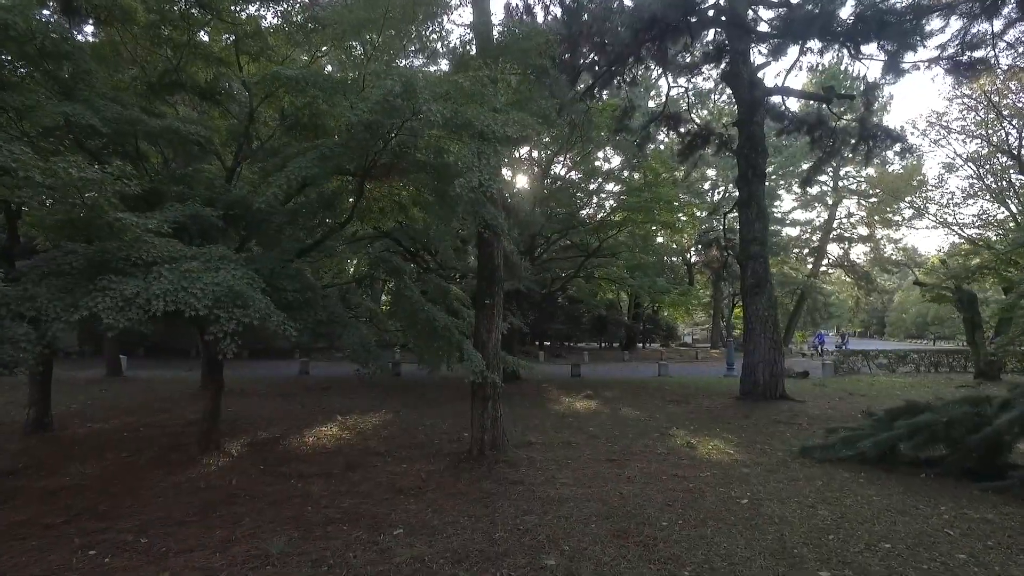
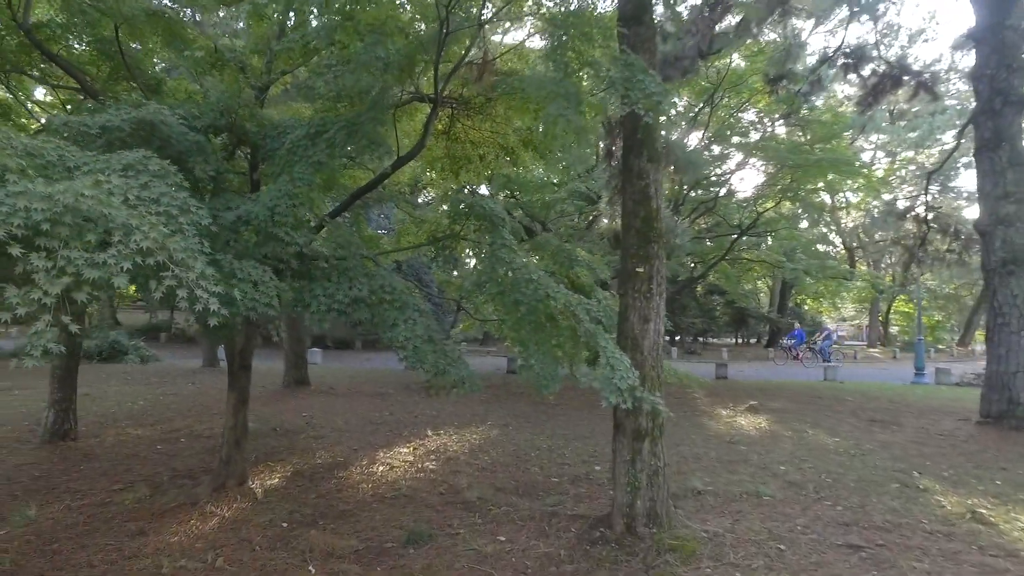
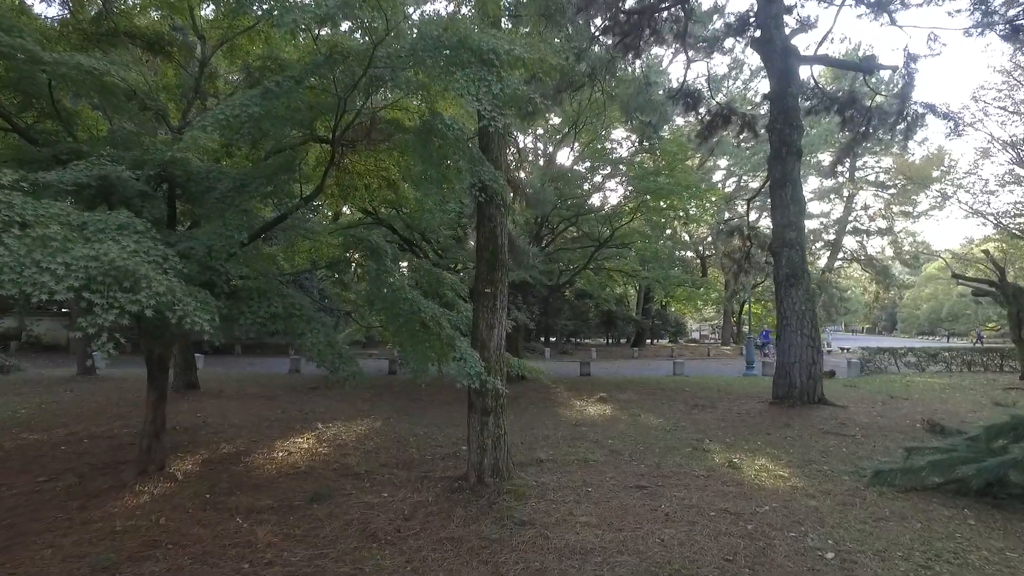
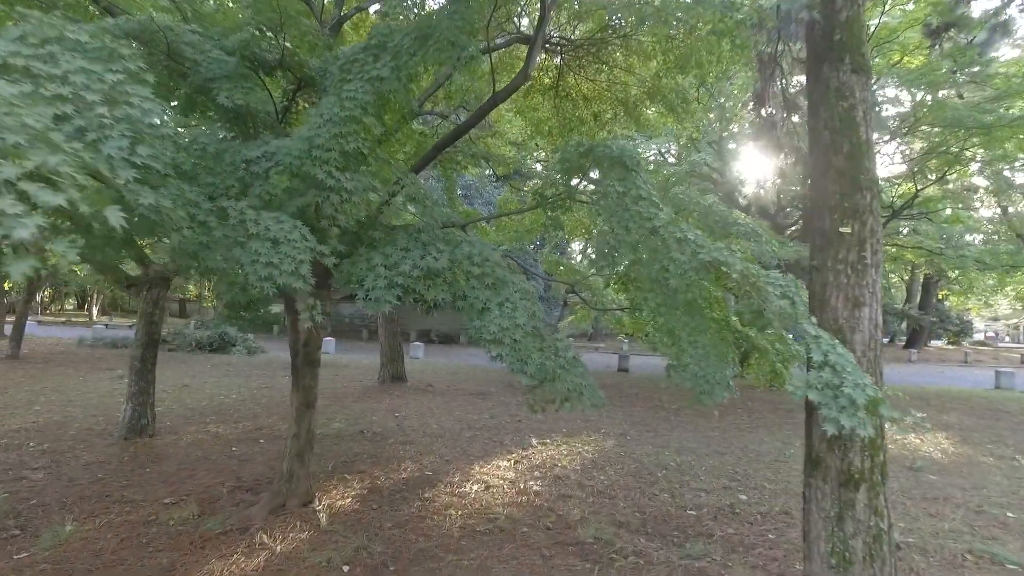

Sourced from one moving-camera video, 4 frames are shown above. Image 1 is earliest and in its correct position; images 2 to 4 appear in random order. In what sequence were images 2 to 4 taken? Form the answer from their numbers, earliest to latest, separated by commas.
3, 2, 4
